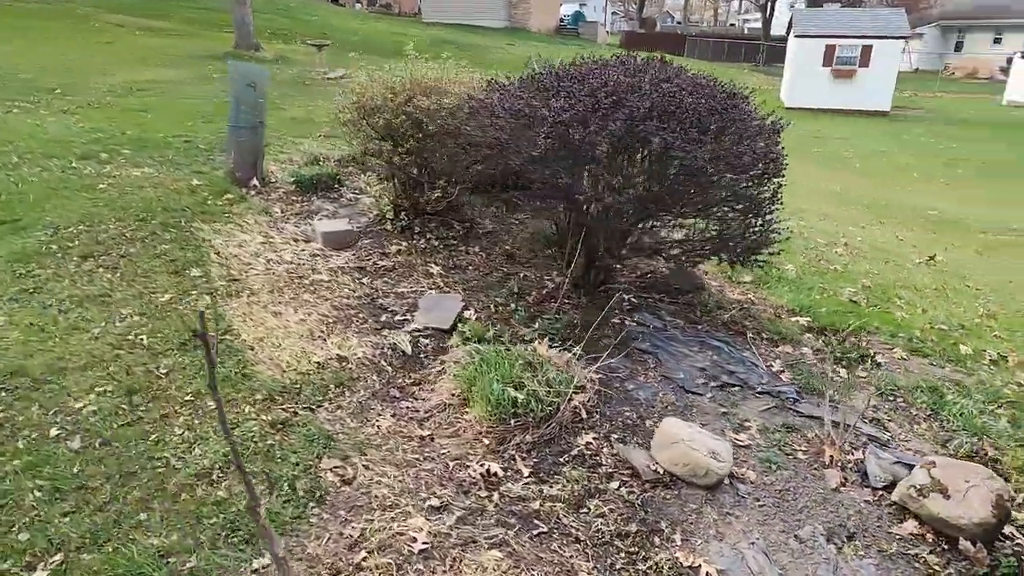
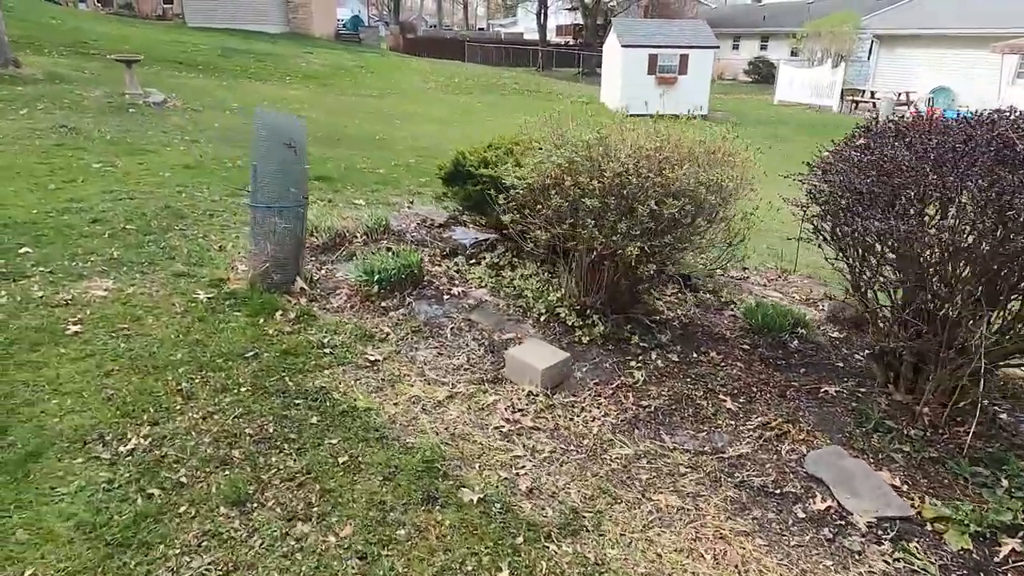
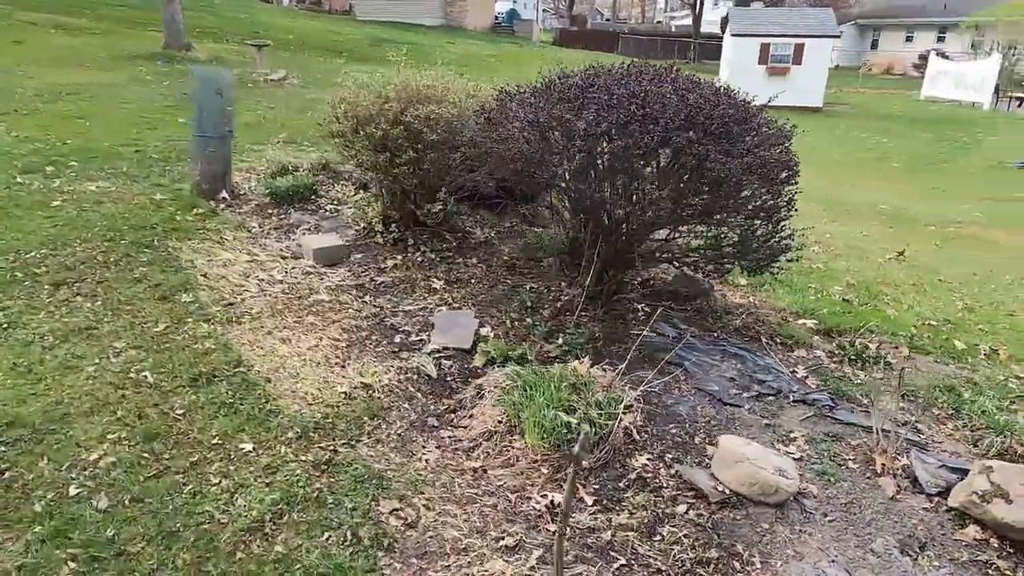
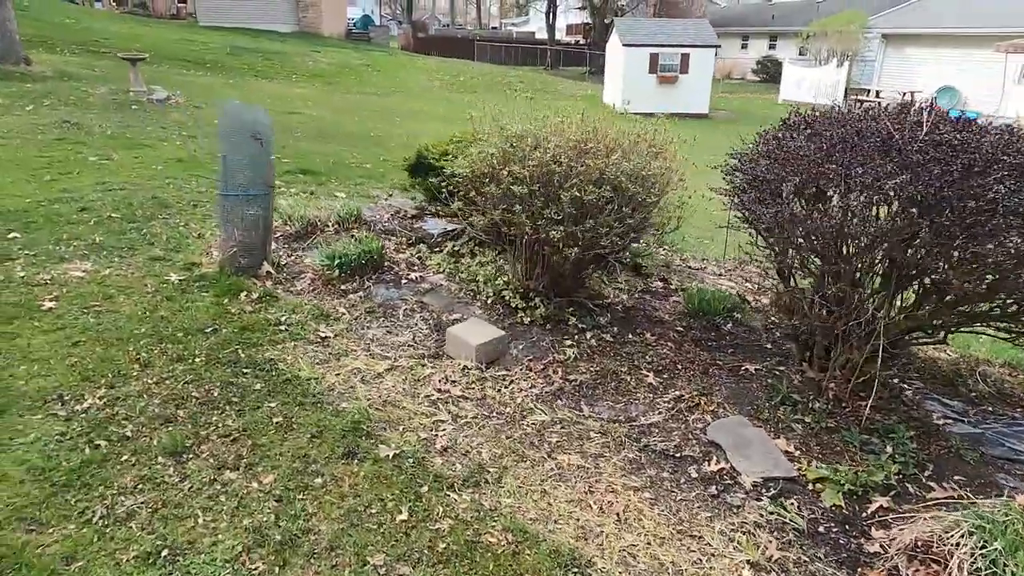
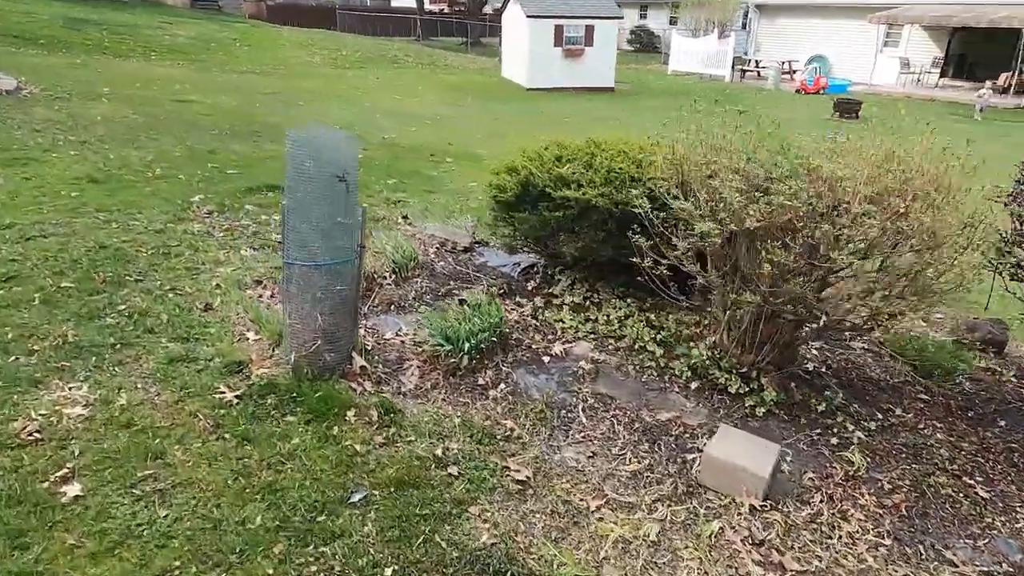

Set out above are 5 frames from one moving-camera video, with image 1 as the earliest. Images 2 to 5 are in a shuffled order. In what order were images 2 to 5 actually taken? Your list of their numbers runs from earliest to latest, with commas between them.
3, 4, 2, 5
